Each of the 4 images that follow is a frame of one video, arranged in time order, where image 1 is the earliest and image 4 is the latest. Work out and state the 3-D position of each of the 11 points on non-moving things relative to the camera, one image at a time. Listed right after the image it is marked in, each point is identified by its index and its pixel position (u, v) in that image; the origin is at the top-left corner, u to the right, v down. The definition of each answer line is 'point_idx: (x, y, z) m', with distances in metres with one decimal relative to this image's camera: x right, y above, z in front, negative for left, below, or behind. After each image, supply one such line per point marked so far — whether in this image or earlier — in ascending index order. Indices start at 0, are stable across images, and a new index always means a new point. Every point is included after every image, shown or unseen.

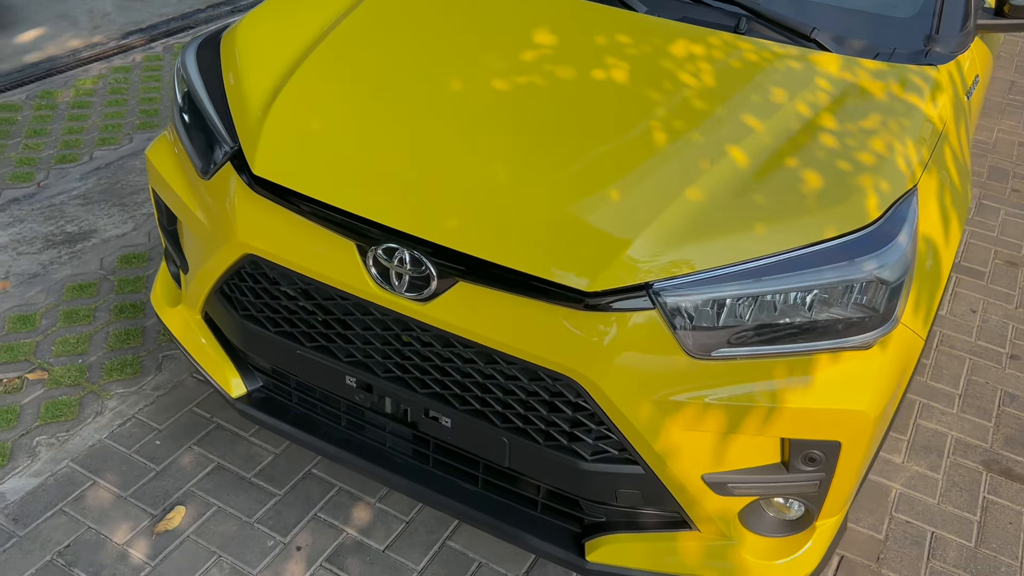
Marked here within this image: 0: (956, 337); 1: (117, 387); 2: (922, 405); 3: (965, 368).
0: (+1.7, -0.2, +3.5) m
1: (-1.3, -0.3, +2.9) m
2: (+1.5, -0.4, +3.1) m
3: (+1.7, -0.3, +3.3) m
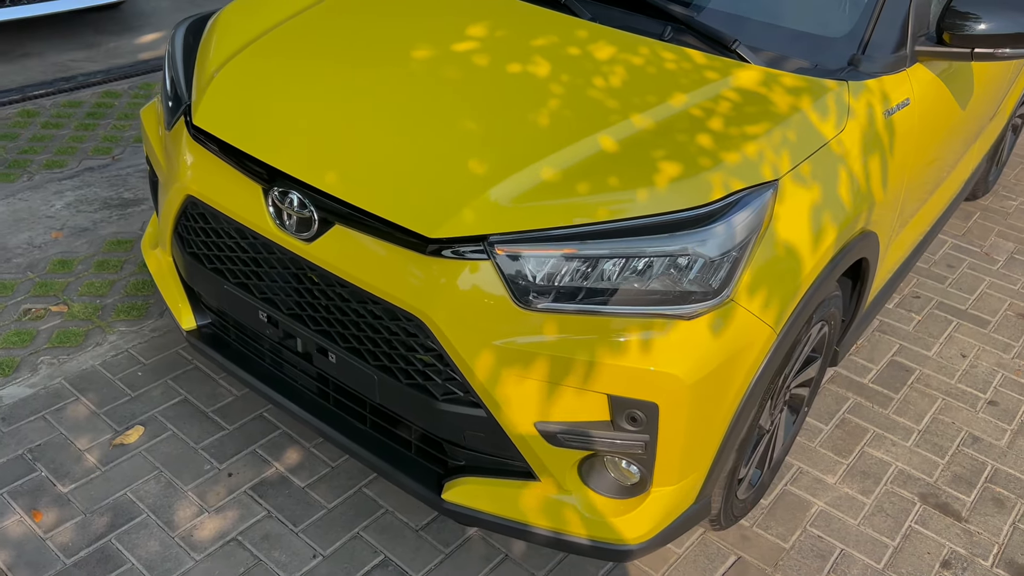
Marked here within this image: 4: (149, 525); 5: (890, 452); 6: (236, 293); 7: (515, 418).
0: (+1.6, -0.3, +3.4) m
1: (-1.4, -0.1, +3.3) m
2: (+1.3, -0.5, +3.1) m
3: (+1.6, -0.4, +3.3) m
4: (-1.0, -0.7, +2.5) m
5: (+1.3, -0.6, +3.0) m
6: (-0.7, 0.0, +2.3) m
7: (0.0, -0.3, +1.9) m
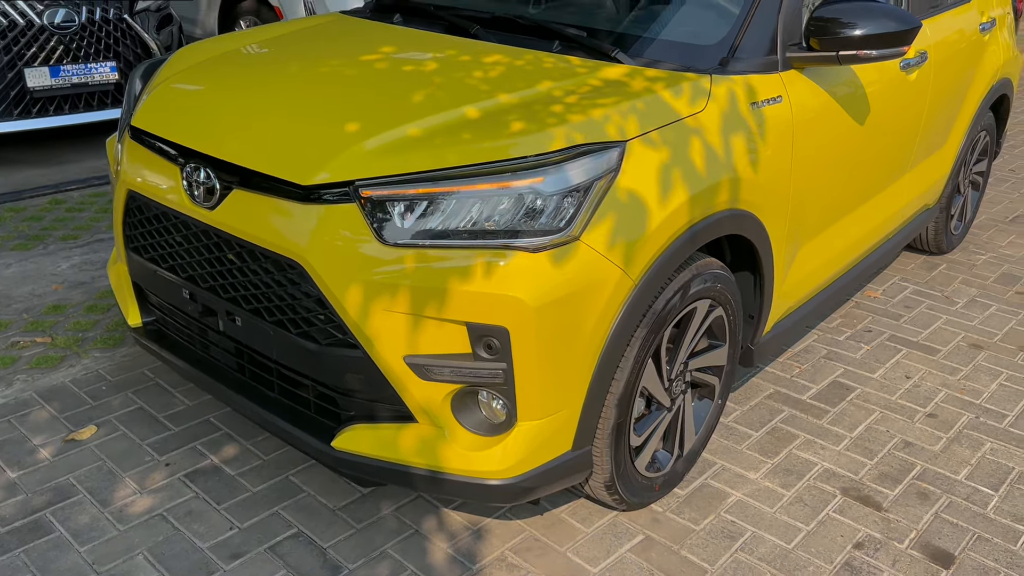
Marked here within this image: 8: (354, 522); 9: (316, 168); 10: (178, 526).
0: (+1.4, -0.4, +3.5) m
1: (-1.7, -0.3, +3.5) m
2: (+1.0, -0.5, +3.2) m
3: (+1.3, -0.5, +3.3) m
4: (-1.3, -0.6, +2.7) m
5: (+1.1, -0.6, +3.1) m
6: (-1.0, 0.0, +2.6) m
7: (-0.3, -0.2, +2.1) m
8: (-0.5, -0.7, +2.6) m
9: (-0.5, +0.3, +2.1) m
10: (-1.0, -0.7, +2.6) m
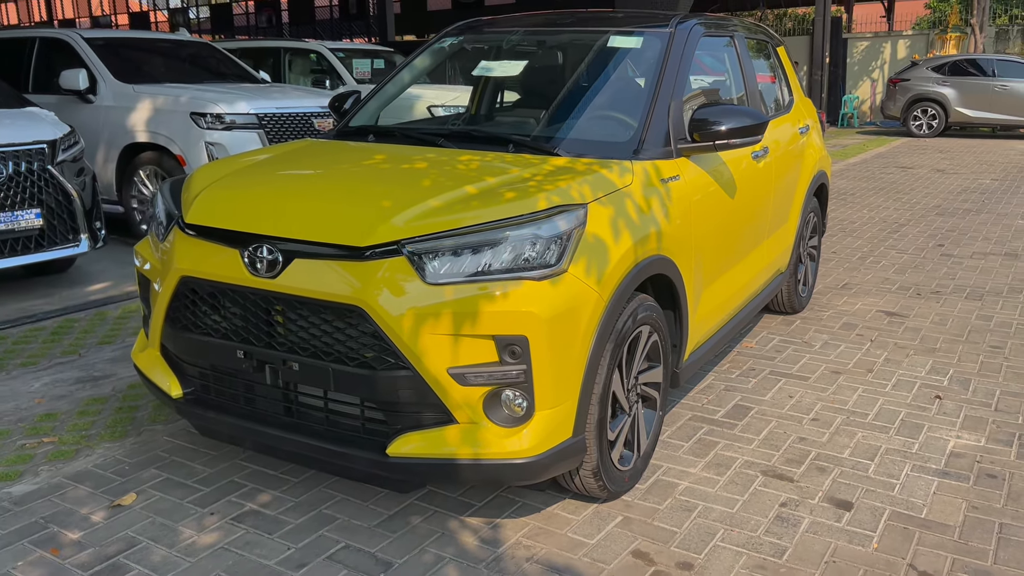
0: (+1.3, -0.6, +4.3) m
1: (-1.8, -0.7, +3.9) m
2: (+1.0, -0.7, +4.0) m
3: (+1.2, -0.6, +4.2) m
4: (-1.3, -0.9, +3.1) m
5: (+1.0, -0.7, +3.9) m
6: (-1.0, -0.2, +3.1) m
7: (-0.3, -0.2, +2.8) m
8: (-0.4, -0.9, +3.2) m
9: (-0.5, +0.2, +2.8) m
10: (-0.9, -0.9, +3.0) m
